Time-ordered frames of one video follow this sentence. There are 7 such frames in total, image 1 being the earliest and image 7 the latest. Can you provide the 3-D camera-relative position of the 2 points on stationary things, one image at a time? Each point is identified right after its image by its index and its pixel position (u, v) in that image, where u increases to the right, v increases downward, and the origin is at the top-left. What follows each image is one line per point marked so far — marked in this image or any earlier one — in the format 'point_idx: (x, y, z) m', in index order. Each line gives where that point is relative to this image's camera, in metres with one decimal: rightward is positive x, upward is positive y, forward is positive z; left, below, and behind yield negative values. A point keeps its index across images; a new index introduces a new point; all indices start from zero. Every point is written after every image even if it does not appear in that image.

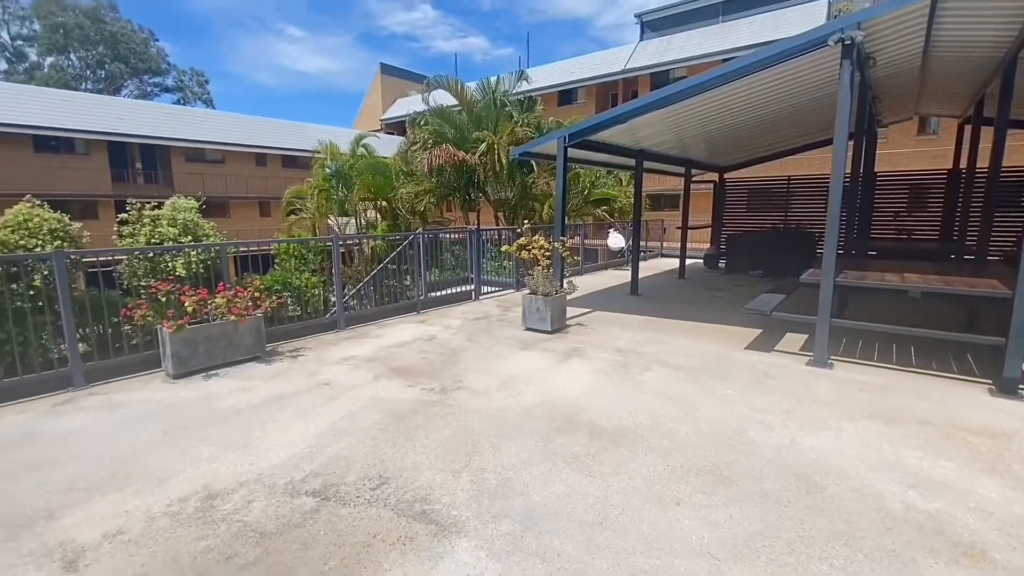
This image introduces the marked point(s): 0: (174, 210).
0: (-8.5, +1.9, +12.1) m
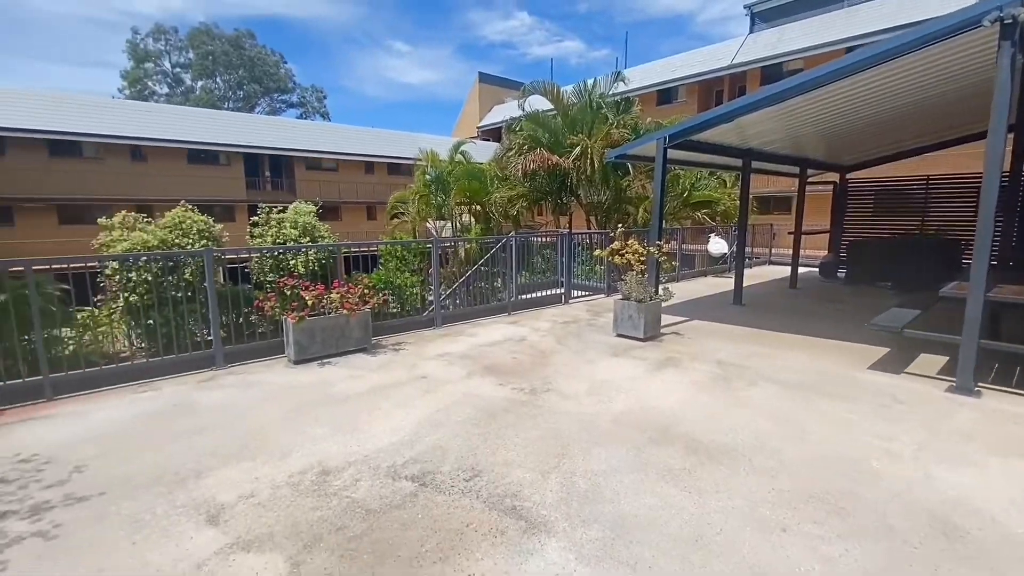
0: (-6.1, +2.1, +13.5) m
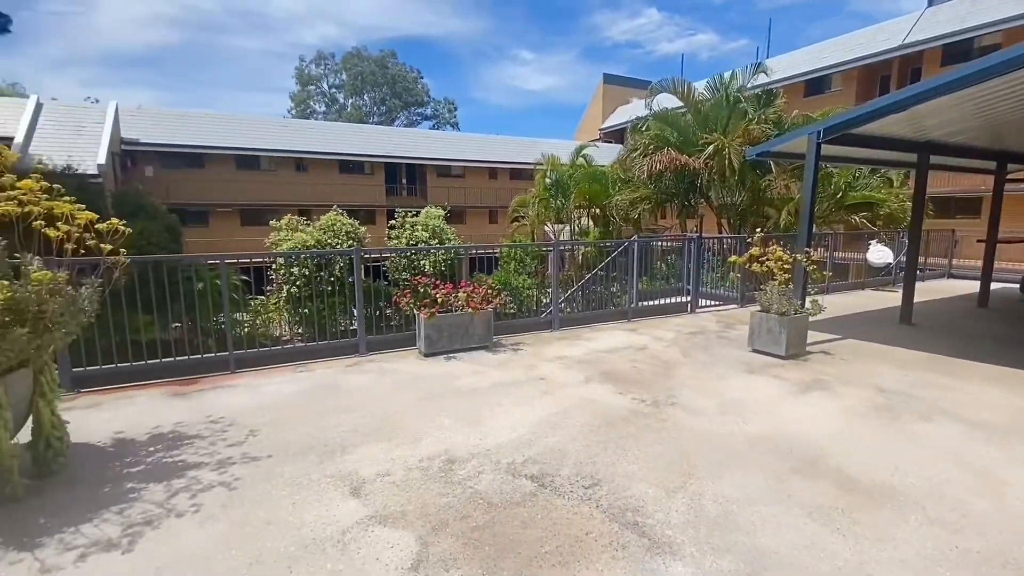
0: (-2.6, +2.1, +14.5) m
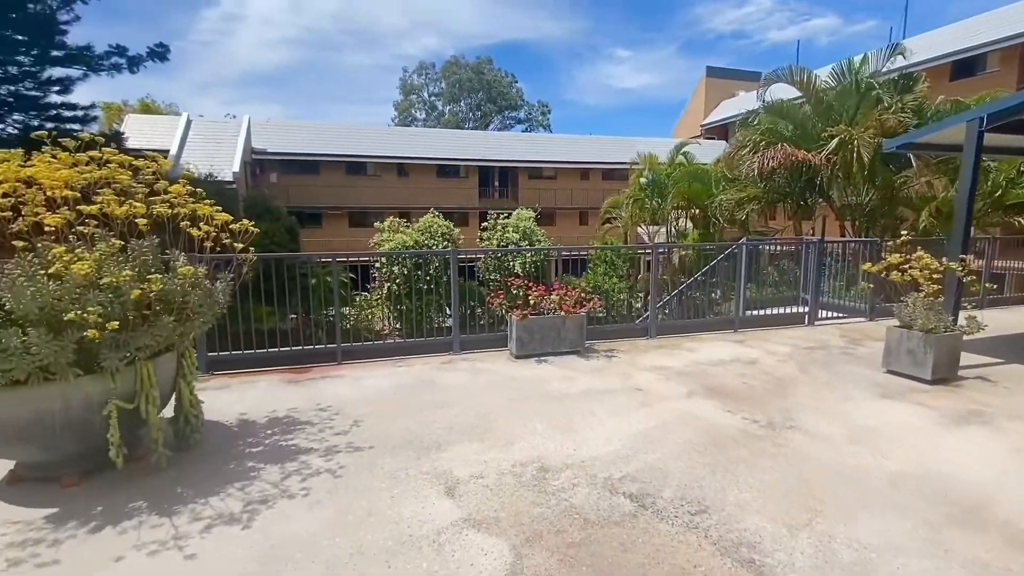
0: (+0.2, +2.1, +14.7) m
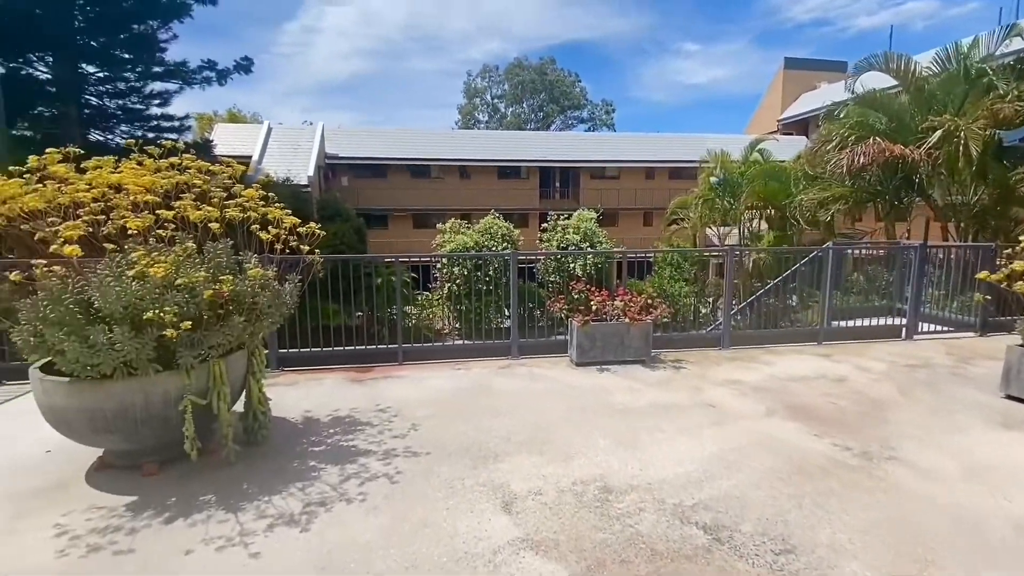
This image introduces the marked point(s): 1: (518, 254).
0: (+2.0, +2.0, +14.4) m
1: (+0.1, +0.4, +5.5) m
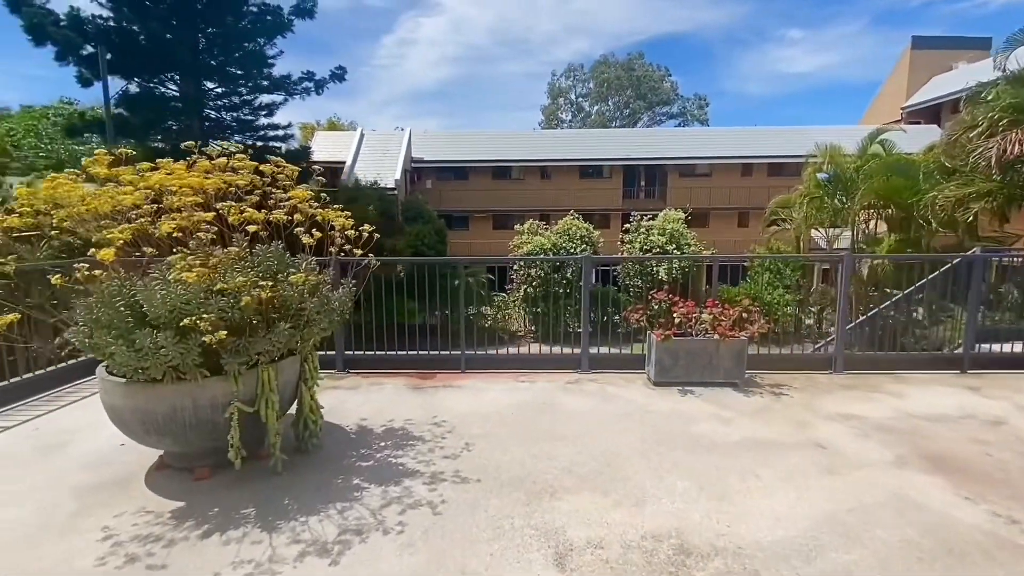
0: (+4.3, +1.9, +13.5) m
1: (+0.8, +0.3, +5.1) m
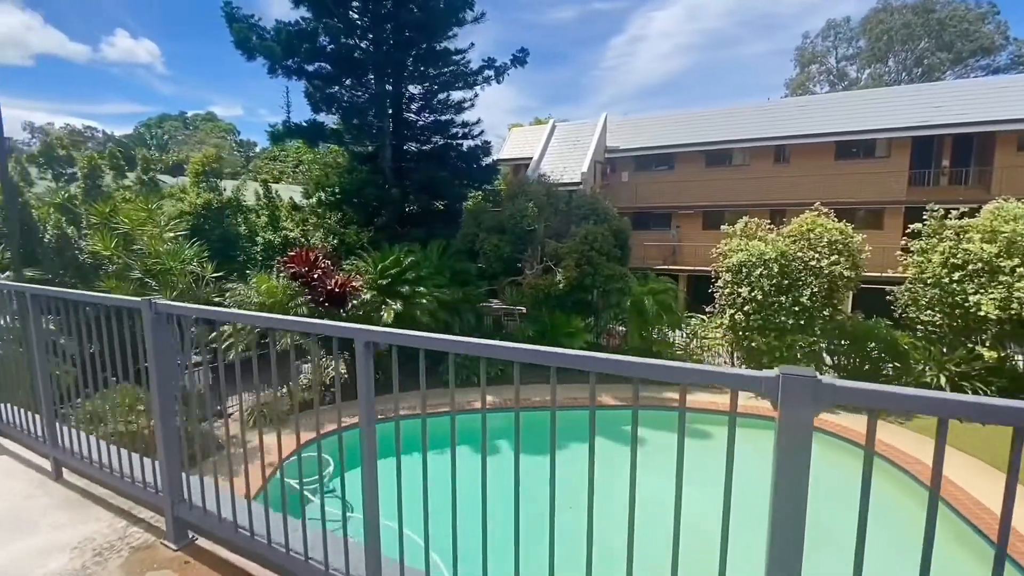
0: (+7.8, +1.1, +7.6) m
1: (+1.0, -0.2, +1.5) m
